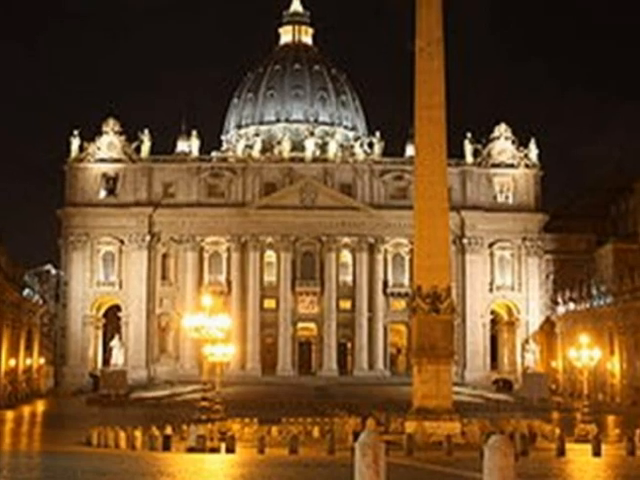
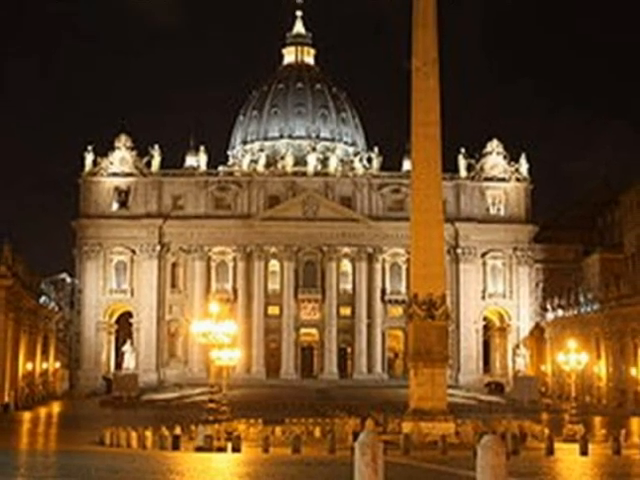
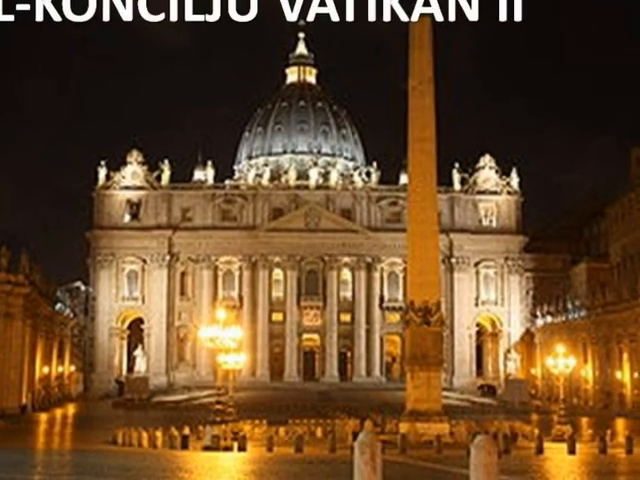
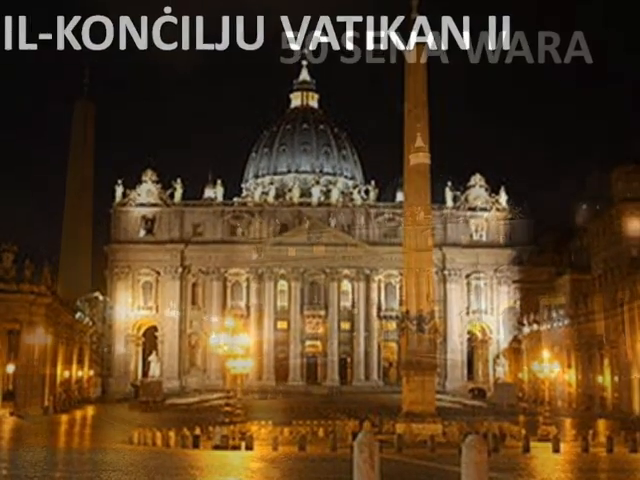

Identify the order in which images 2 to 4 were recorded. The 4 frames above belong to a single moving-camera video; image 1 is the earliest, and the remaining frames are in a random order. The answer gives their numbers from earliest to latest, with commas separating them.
2, 3, 4
